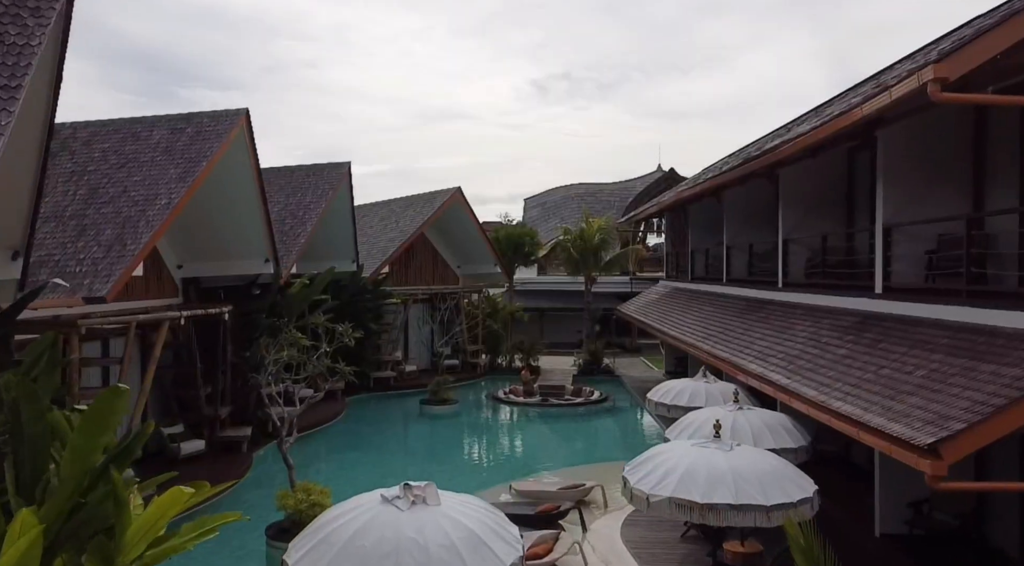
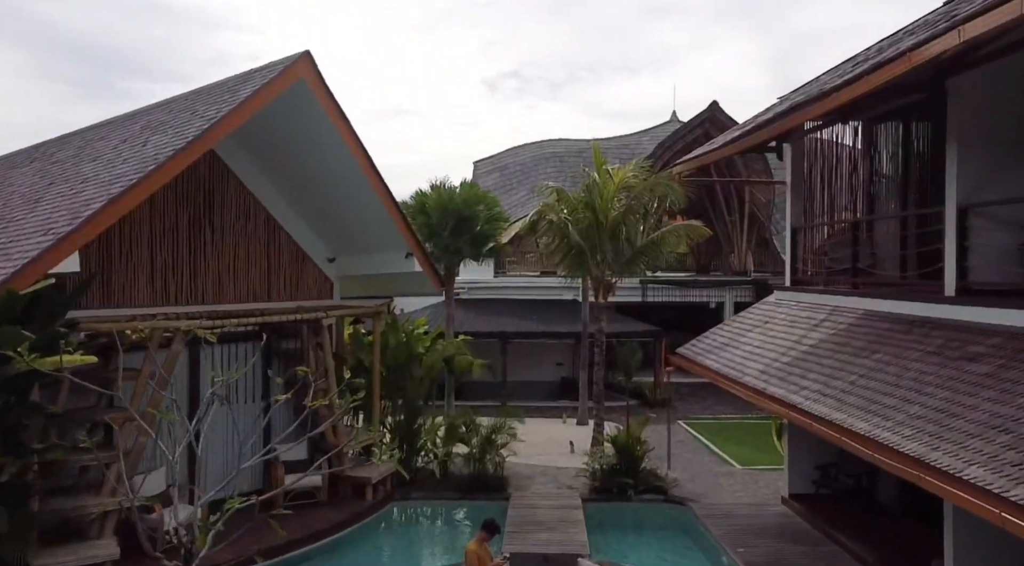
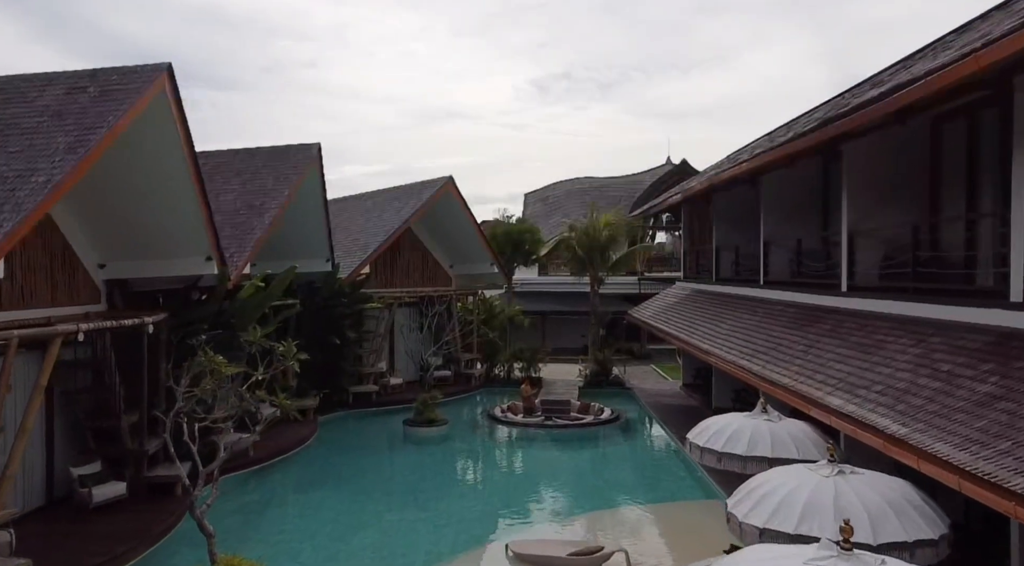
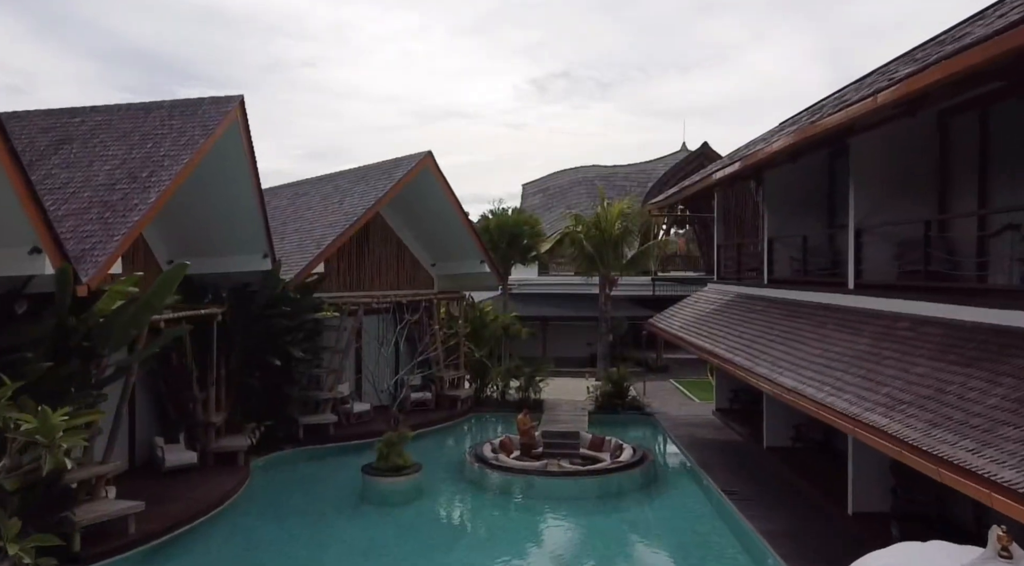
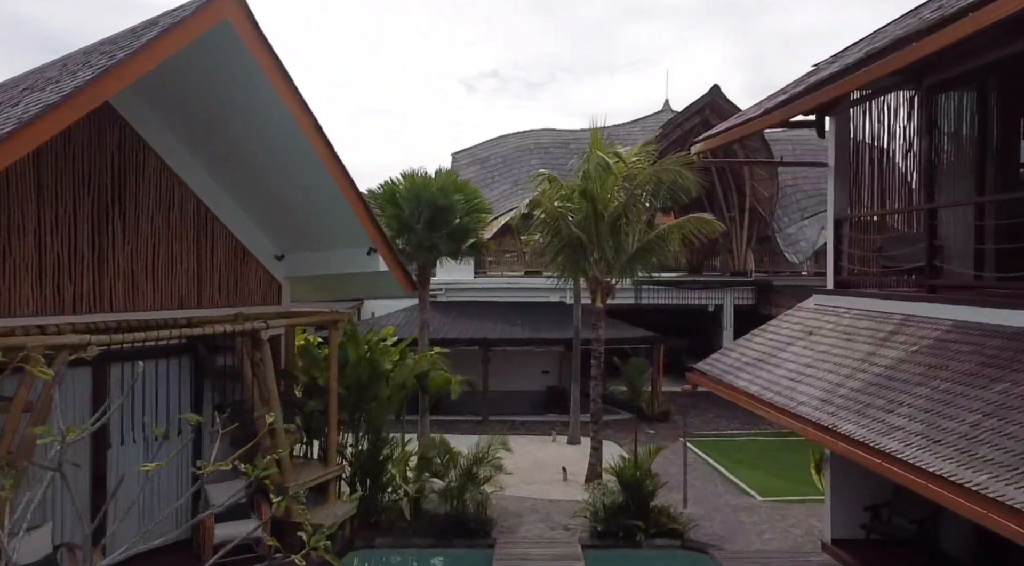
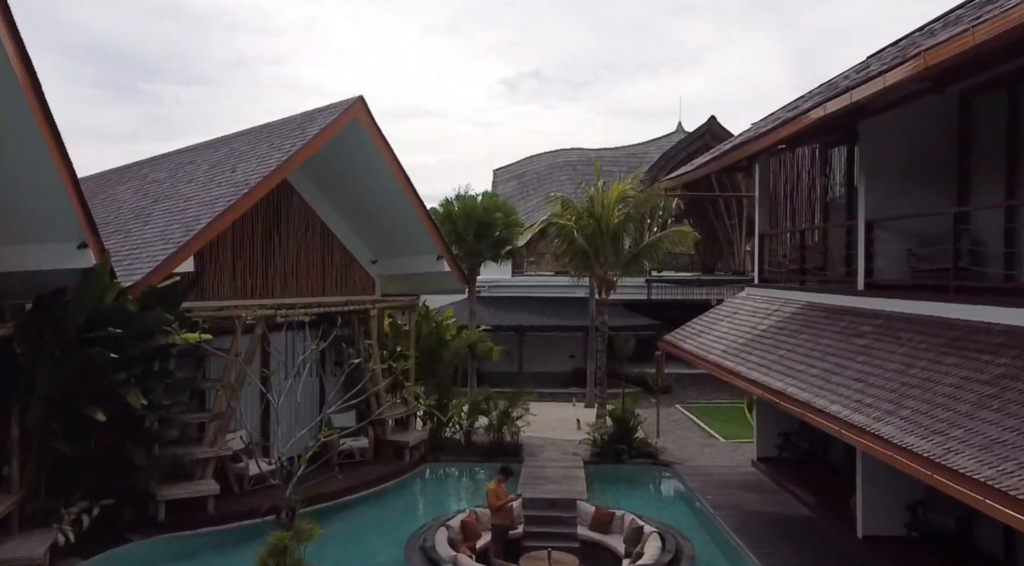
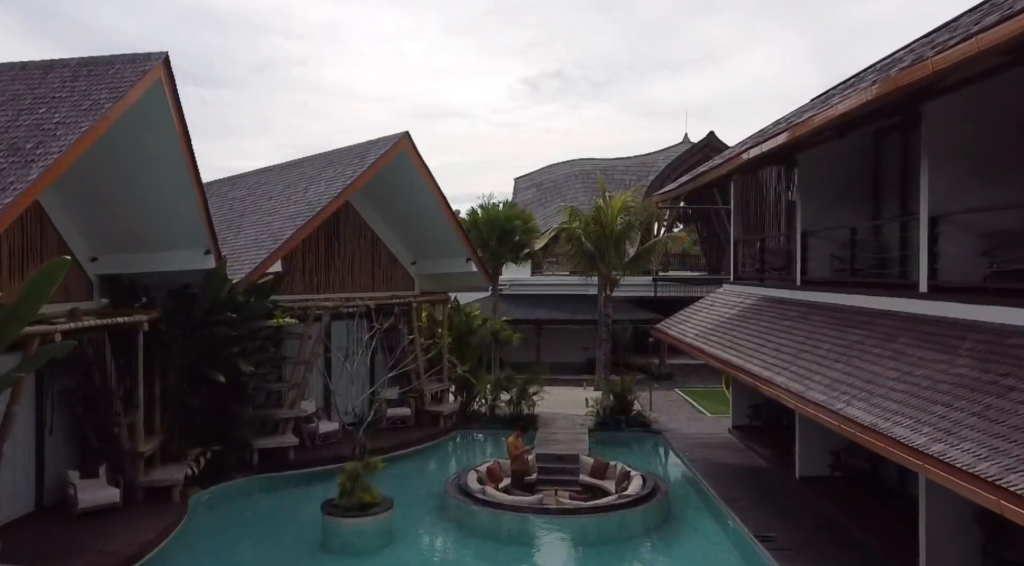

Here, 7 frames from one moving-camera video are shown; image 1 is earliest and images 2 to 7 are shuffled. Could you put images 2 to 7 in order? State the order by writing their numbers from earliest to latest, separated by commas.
3, 4, 7, 6, 2, 5
